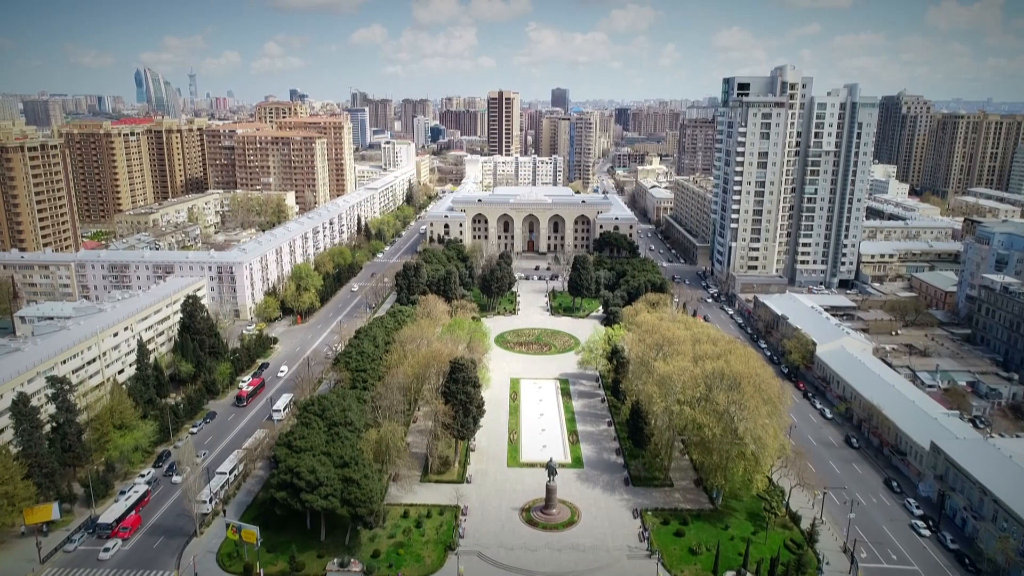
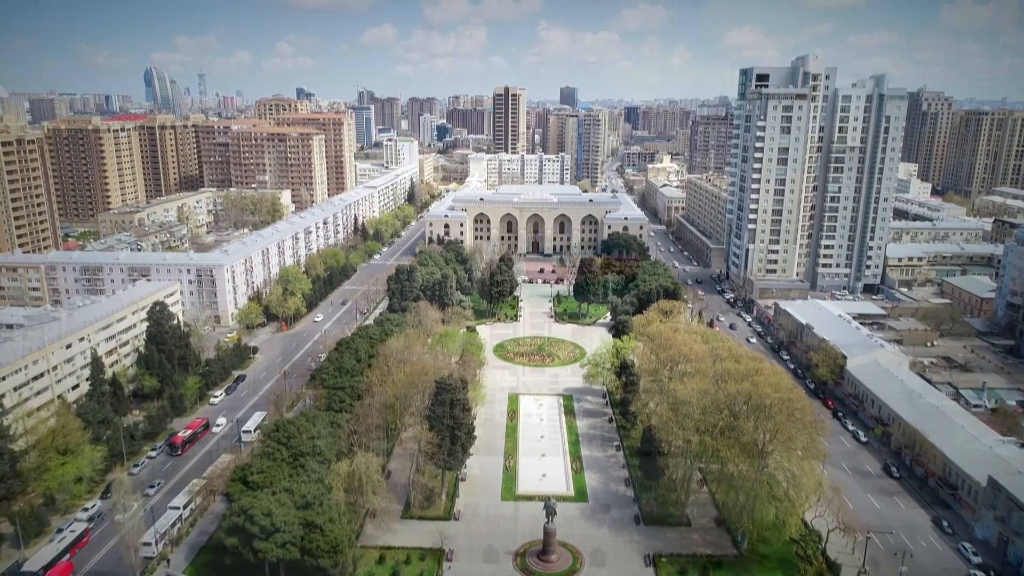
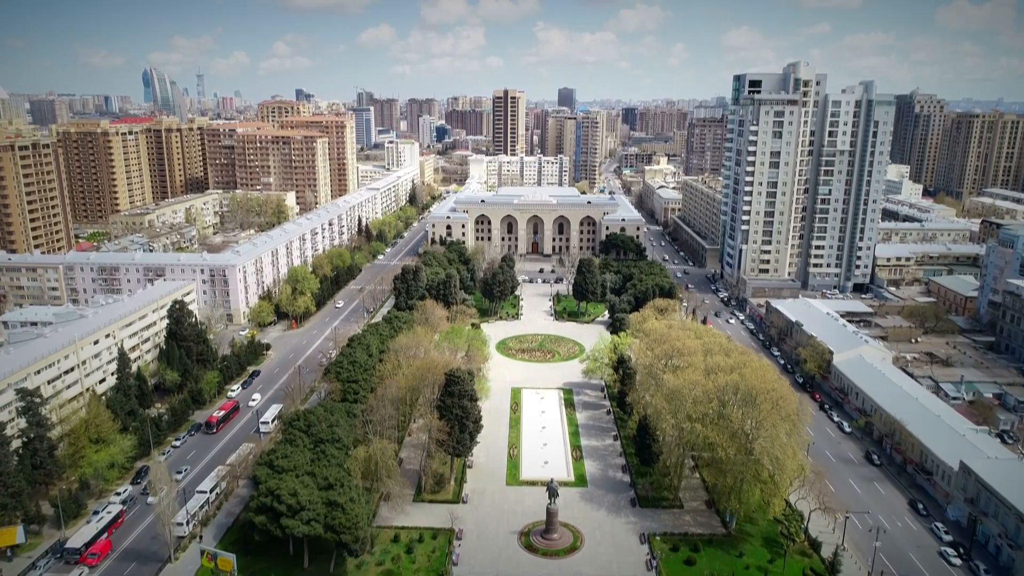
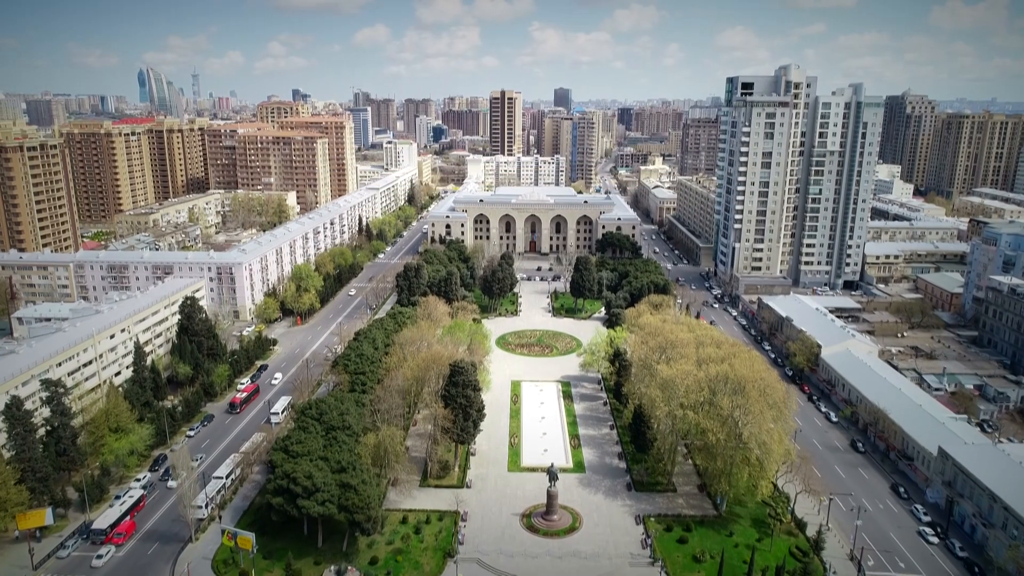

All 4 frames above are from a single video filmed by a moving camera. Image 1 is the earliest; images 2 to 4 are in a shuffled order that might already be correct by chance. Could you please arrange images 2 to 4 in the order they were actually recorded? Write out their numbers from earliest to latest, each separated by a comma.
4, 3, 2
